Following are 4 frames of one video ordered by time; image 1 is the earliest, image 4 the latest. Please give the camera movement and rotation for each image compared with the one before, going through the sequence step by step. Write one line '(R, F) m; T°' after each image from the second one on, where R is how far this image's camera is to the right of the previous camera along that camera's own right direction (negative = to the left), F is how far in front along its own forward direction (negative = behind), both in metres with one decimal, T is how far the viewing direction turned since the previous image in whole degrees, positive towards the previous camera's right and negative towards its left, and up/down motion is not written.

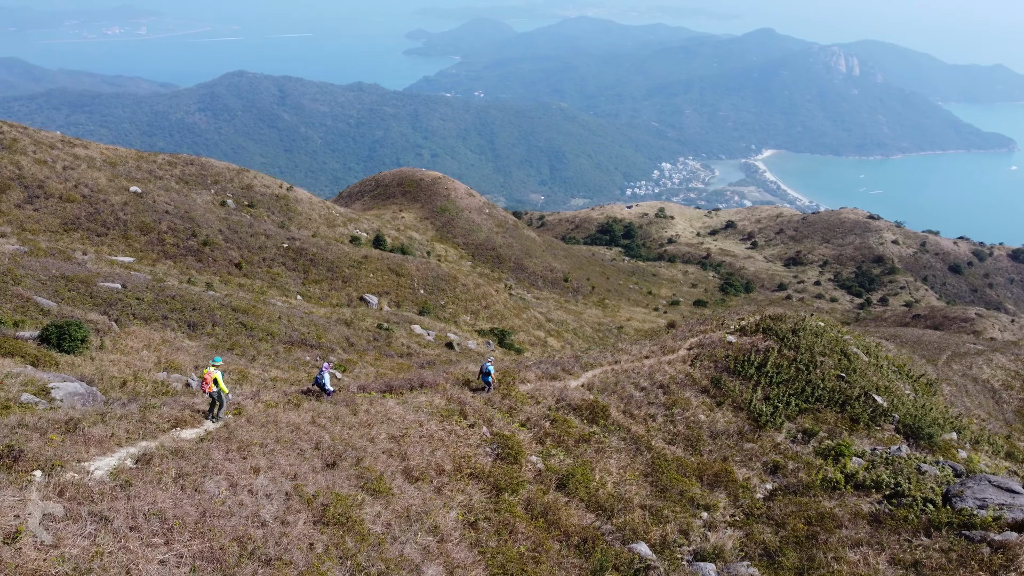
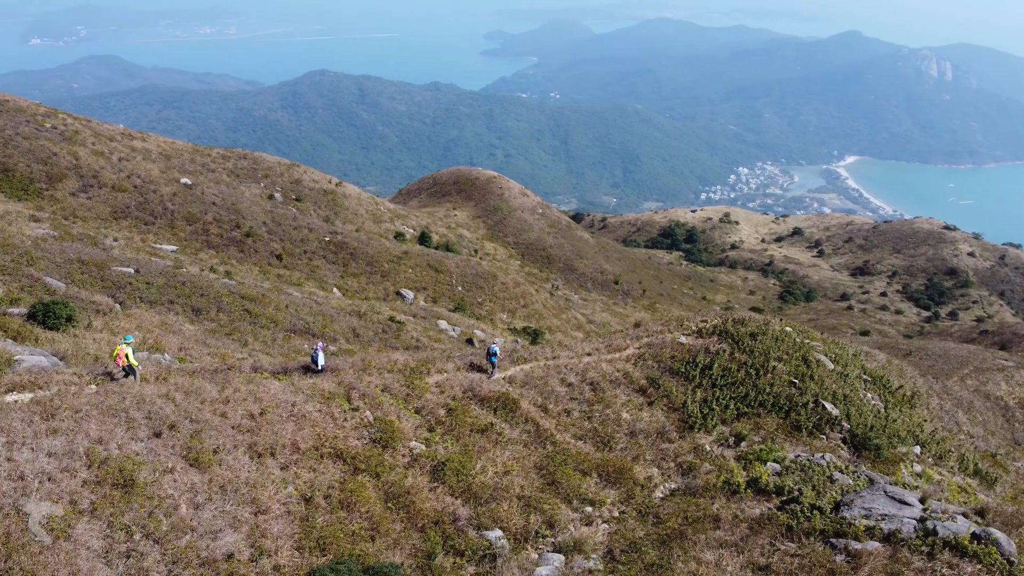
(+1.5, 0.0) m; -3°
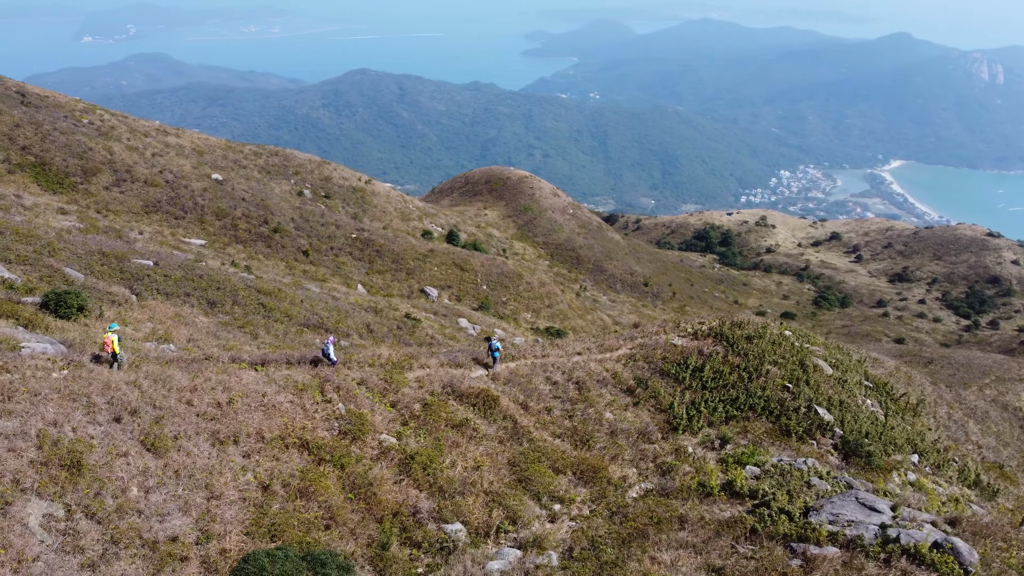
(+0.5, 0.0) m; -2°
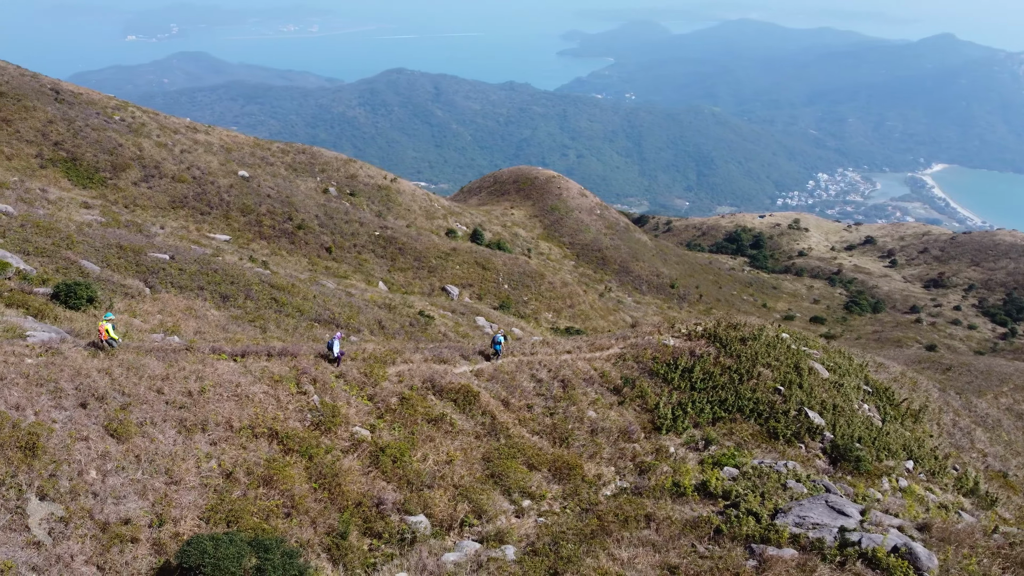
(+0.5, 0.0) m; -2°
